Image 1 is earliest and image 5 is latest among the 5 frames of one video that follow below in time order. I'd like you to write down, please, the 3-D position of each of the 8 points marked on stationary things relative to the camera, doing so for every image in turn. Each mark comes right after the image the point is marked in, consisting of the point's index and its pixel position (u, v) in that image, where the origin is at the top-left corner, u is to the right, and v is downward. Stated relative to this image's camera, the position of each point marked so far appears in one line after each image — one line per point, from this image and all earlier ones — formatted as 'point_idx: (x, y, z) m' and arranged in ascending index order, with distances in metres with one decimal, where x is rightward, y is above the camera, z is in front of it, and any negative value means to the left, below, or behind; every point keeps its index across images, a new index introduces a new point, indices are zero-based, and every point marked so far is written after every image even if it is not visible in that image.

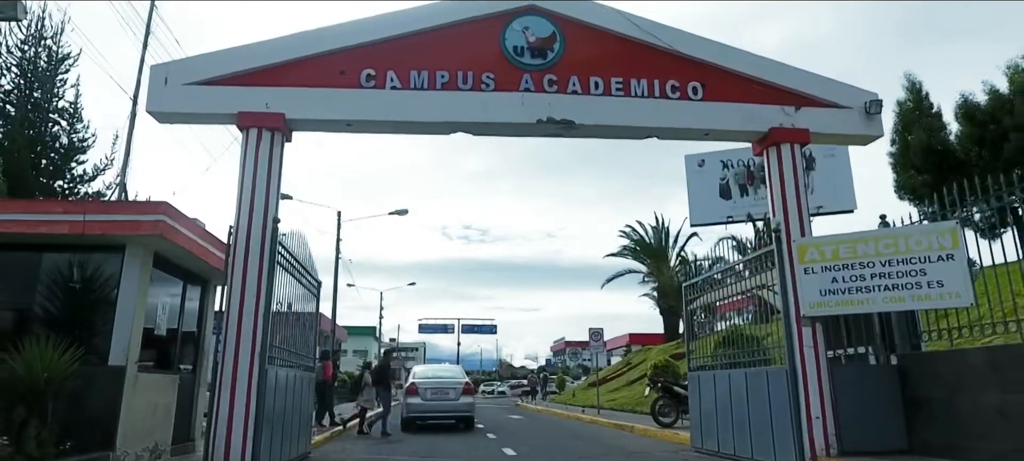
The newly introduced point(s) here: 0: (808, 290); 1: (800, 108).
0: (+3.5, -0.7, +9.0) m
1: (+3.8, +1.6, +10.0) m
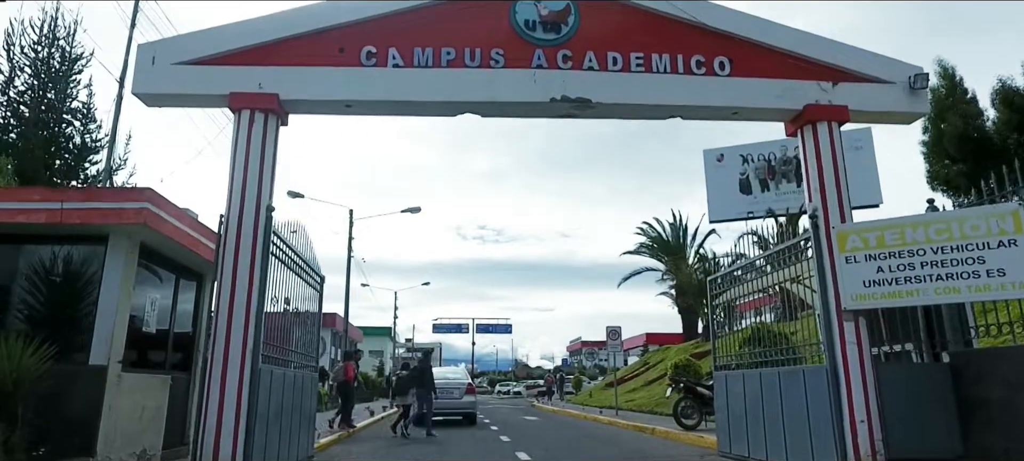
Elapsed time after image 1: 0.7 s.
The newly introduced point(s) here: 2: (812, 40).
0: (+3.6, -0.5, +8.2) m
1: (+3.9, +1.8, +9.2) m
2: (+3.7, +2.3, +9.3) m
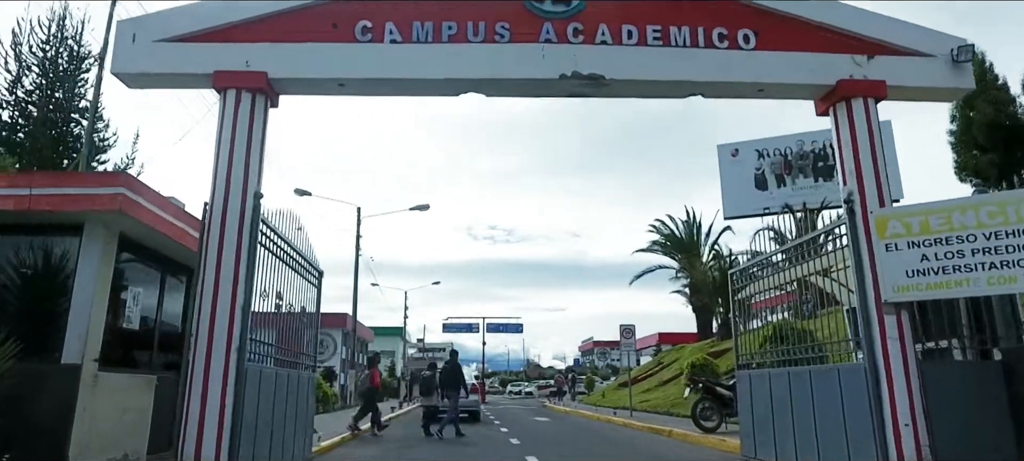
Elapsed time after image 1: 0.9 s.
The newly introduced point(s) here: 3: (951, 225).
0: (+3.7, -0.4, +7.5) m
1: (+4.0, +1.9, +8.4) m
2: (+3.7, +2.5, +8.6) m
3: (+4.2, +0.1, +7.2) m
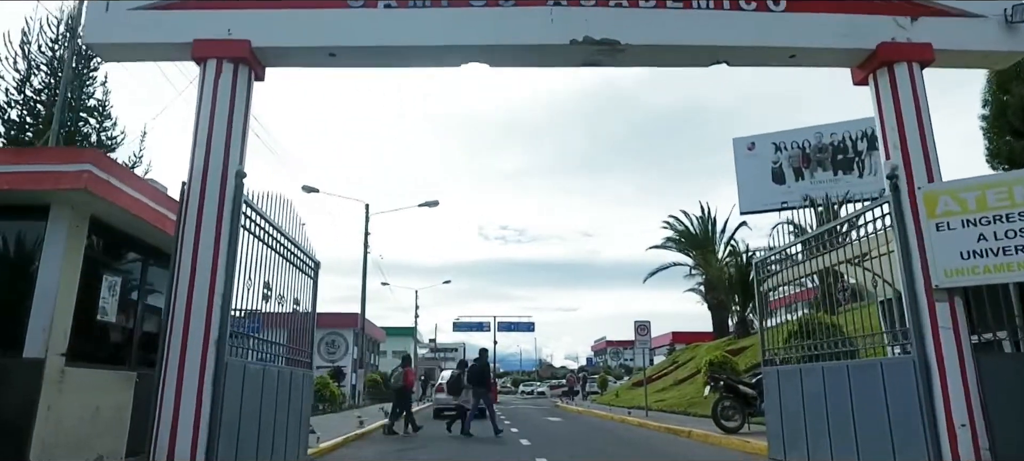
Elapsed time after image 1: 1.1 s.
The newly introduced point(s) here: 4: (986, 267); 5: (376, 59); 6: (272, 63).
0: (+3.8, -0.2, +6.7) m
1: (+4.1, +2.1, +7.6) m
2: (+3.8, +2.7, +7.8) m
3: (+4.2, +0.3, +6.4) m
4: (+4.0, -0.3, +6.5) m
5: (-1.4, +1.8, +7.8) m
6: (-2.5, +1.7, +7.9) m
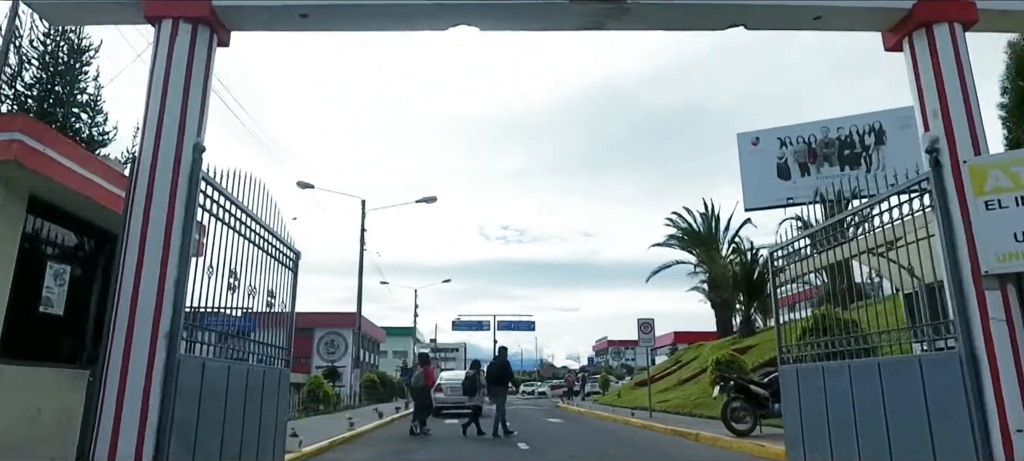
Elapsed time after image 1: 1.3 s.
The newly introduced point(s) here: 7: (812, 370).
0: (+3.7, 0.0, +5.9) m
1: (+4.0, +2.3, +6.8) m
2: (+3.7, +2.8, +7.0) m
3: (+4.1, +0.4, +5.6) m
4: (+4.0, -0.1, +5.7) m
5: (-1.5, +1.9, +7.0) m
6: (-2.5, +1.9, +7.1) m
7: (+3.4, -1.6, +8.7) m
